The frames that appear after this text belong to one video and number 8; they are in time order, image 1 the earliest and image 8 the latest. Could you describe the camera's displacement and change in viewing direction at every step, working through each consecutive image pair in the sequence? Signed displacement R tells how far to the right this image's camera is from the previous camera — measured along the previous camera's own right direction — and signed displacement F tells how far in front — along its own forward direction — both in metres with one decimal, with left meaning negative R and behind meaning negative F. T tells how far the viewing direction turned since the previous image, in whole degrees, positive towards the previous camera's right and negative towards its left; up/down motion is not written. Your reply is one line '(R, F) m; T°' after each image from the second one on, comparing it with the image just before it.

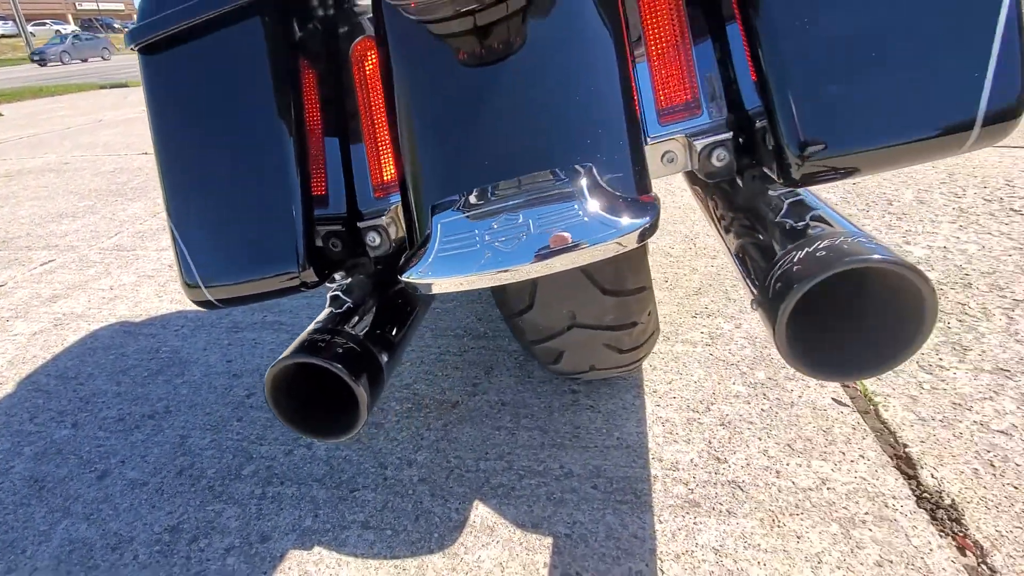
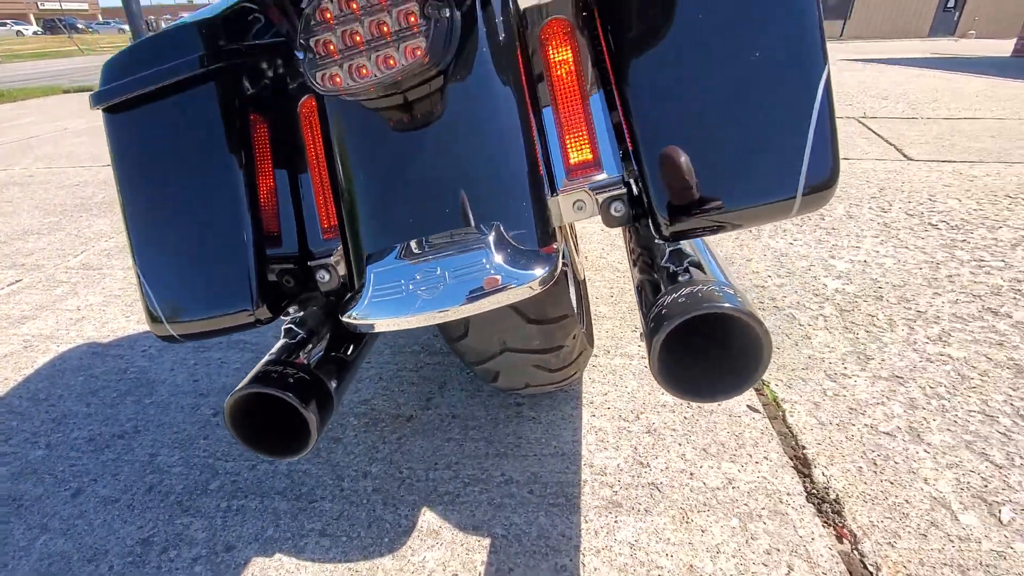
(+0.1, -0.1) m; +2°
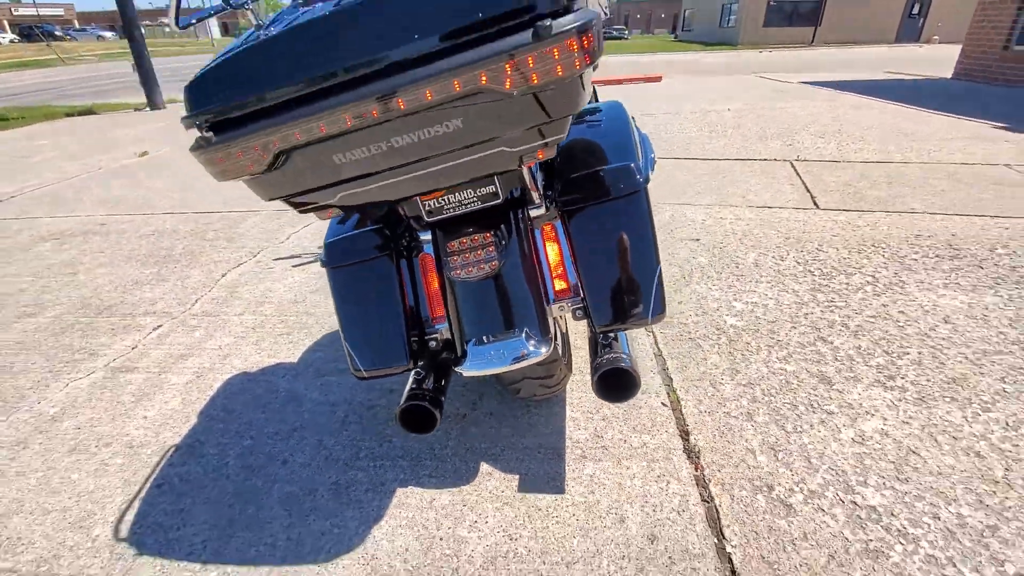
(-0.1, -0.8) m; +1°
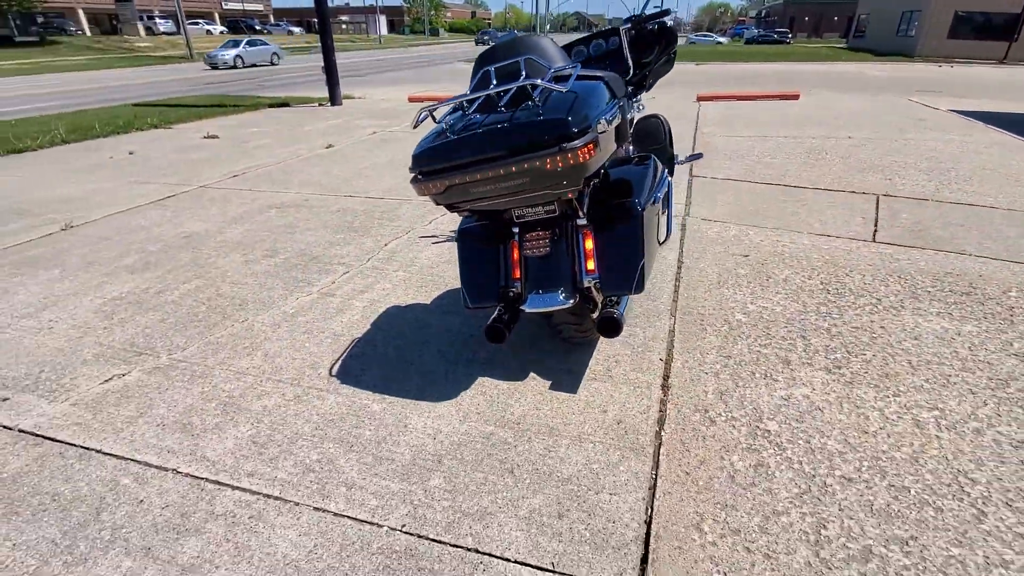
(+0.3, -1.0) m; -13°
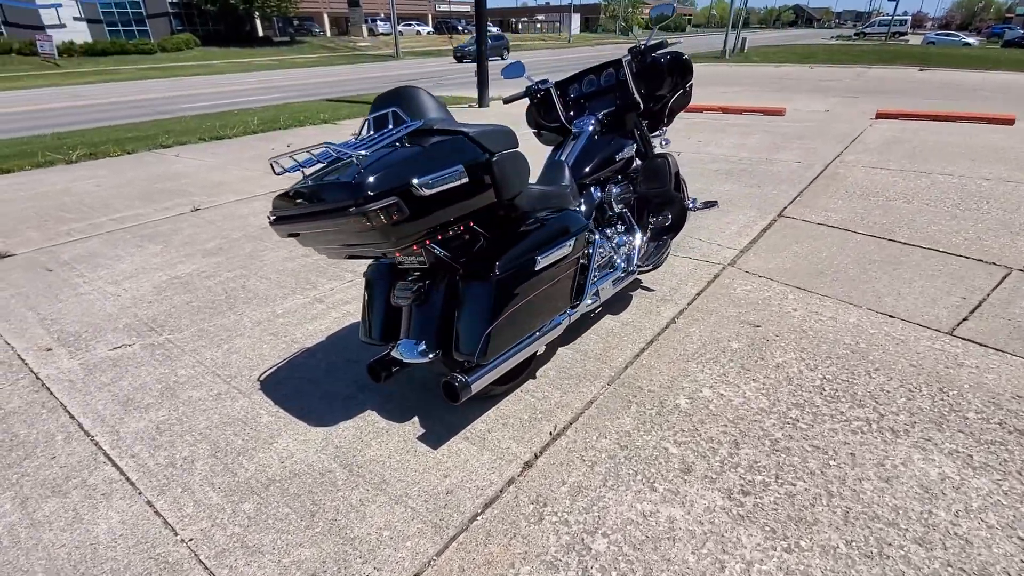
(+1.3, +0.3) m; -18°
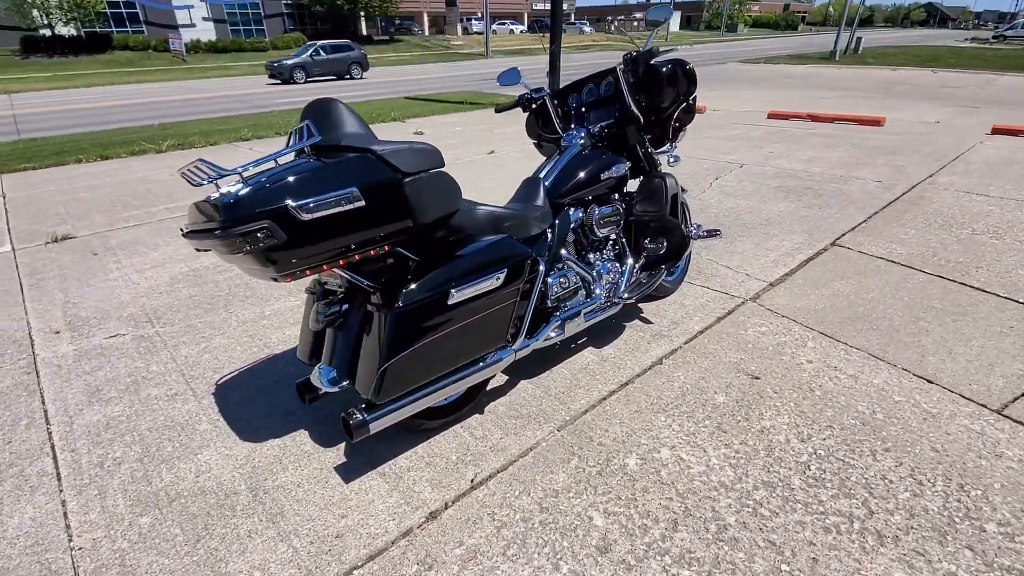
(+0.6, +0.3) m; -9°
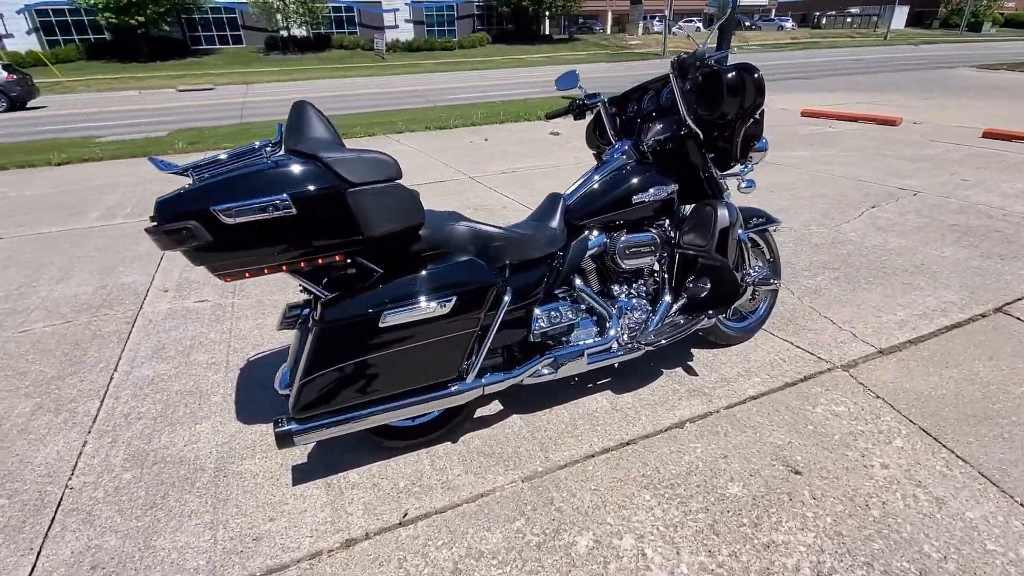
(+0.7, +0.4) m; -17°
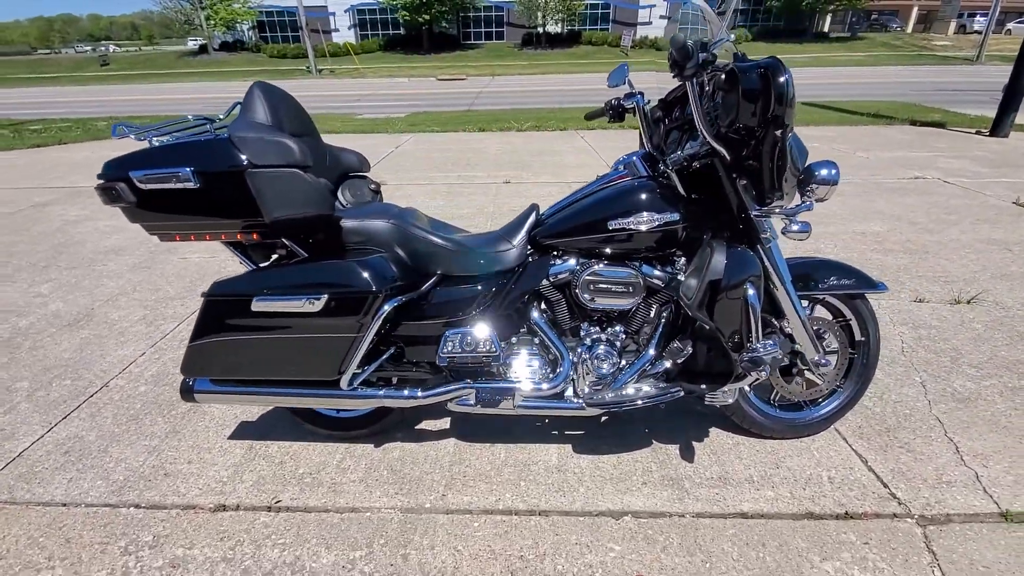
(+1.1, +0.5) m; -23°
